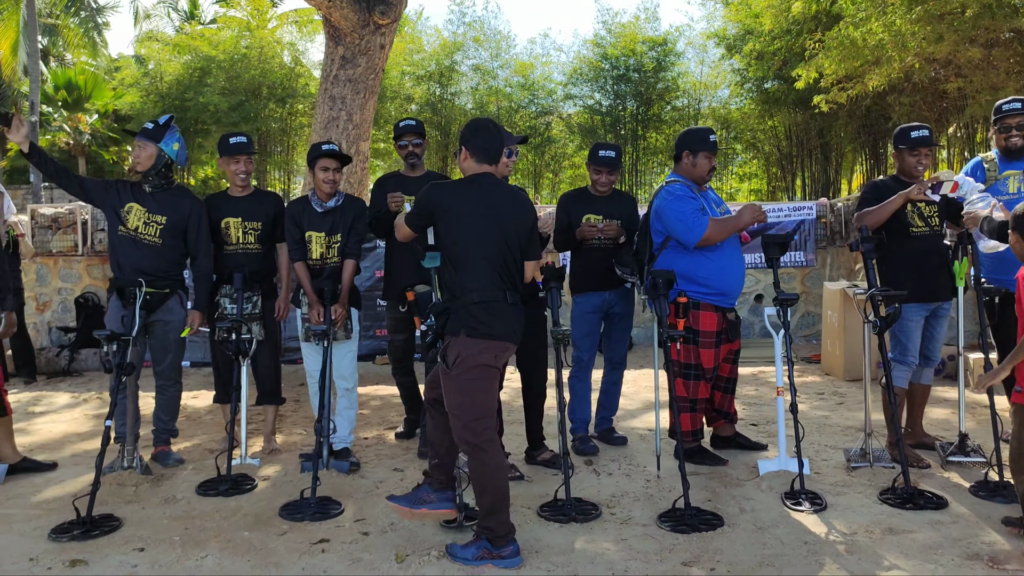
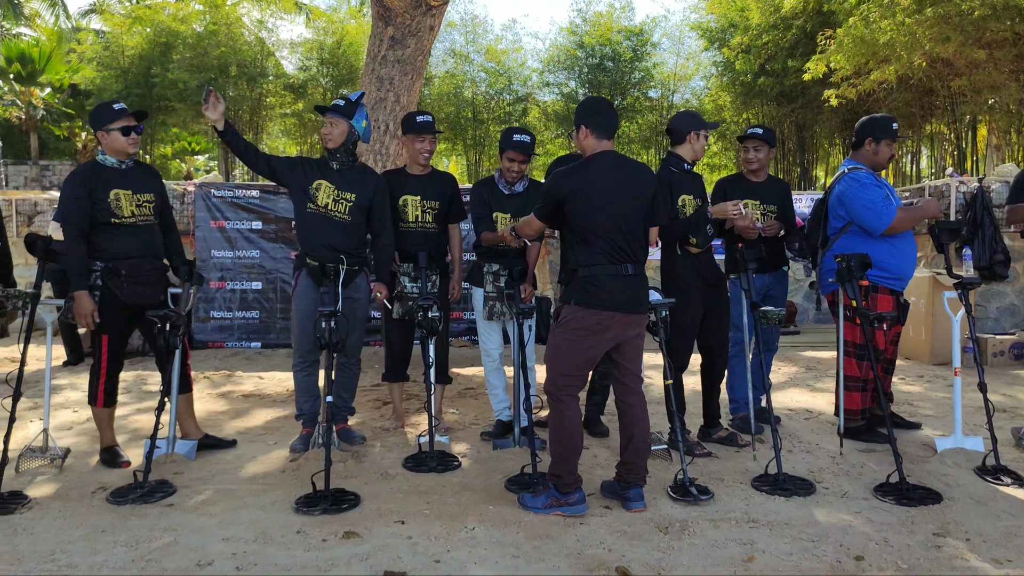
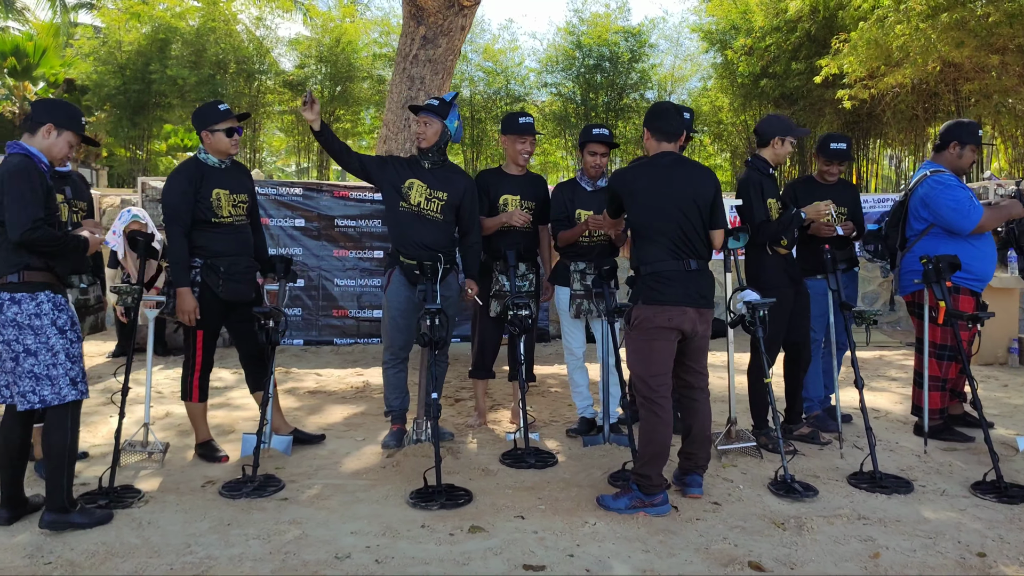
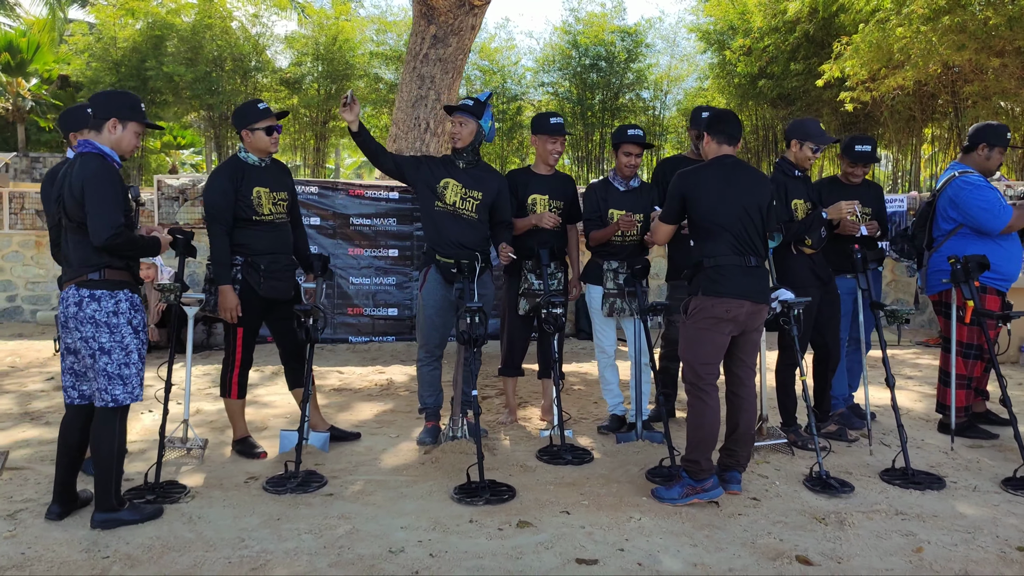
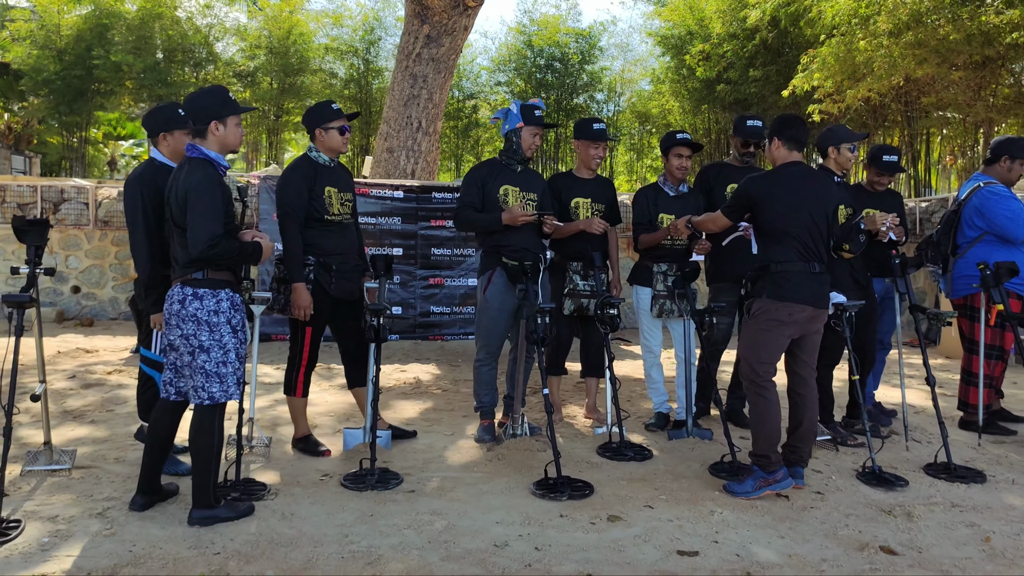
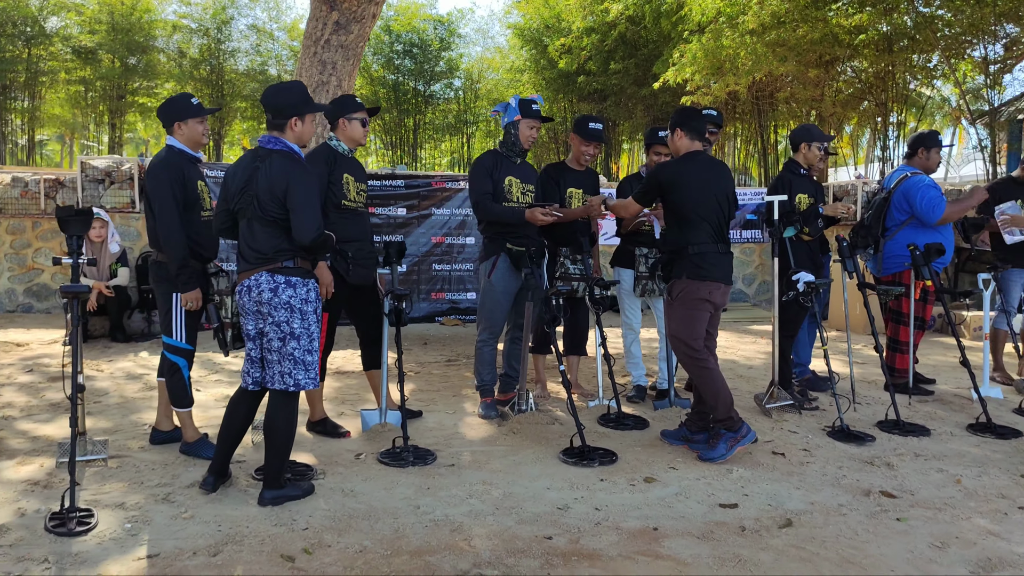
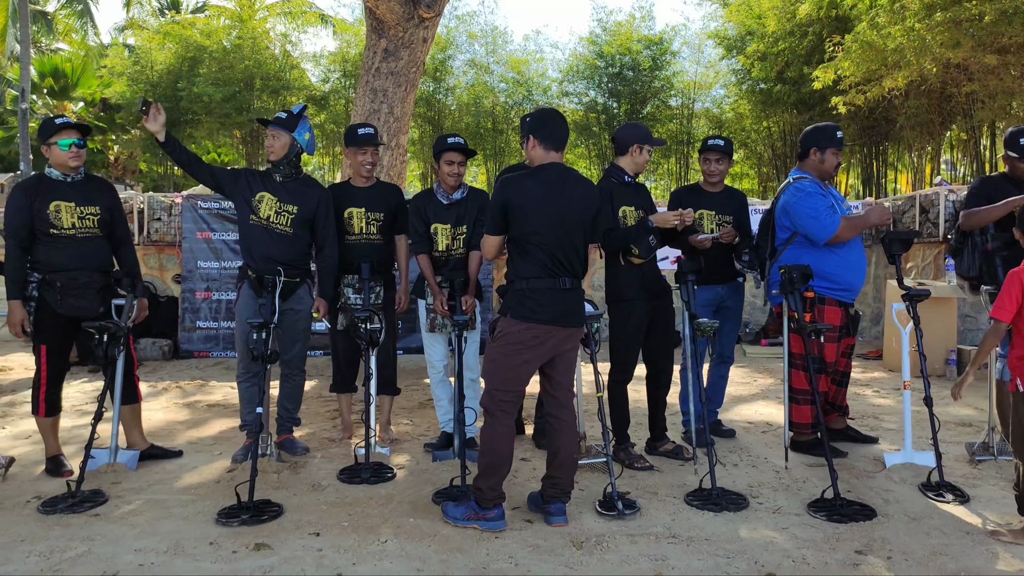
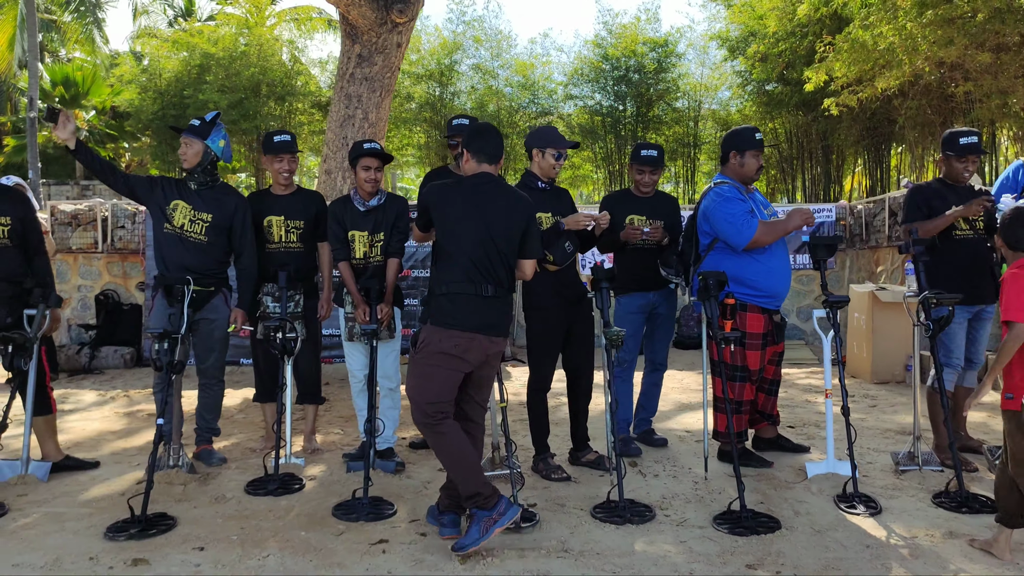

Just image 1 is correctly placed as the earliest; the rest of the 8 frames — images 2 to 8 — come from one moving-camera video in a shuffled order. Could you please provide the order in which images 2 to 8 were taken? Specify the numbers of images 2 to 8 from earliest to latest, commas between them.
8, 7, 2, 3, 4, 5, 6
